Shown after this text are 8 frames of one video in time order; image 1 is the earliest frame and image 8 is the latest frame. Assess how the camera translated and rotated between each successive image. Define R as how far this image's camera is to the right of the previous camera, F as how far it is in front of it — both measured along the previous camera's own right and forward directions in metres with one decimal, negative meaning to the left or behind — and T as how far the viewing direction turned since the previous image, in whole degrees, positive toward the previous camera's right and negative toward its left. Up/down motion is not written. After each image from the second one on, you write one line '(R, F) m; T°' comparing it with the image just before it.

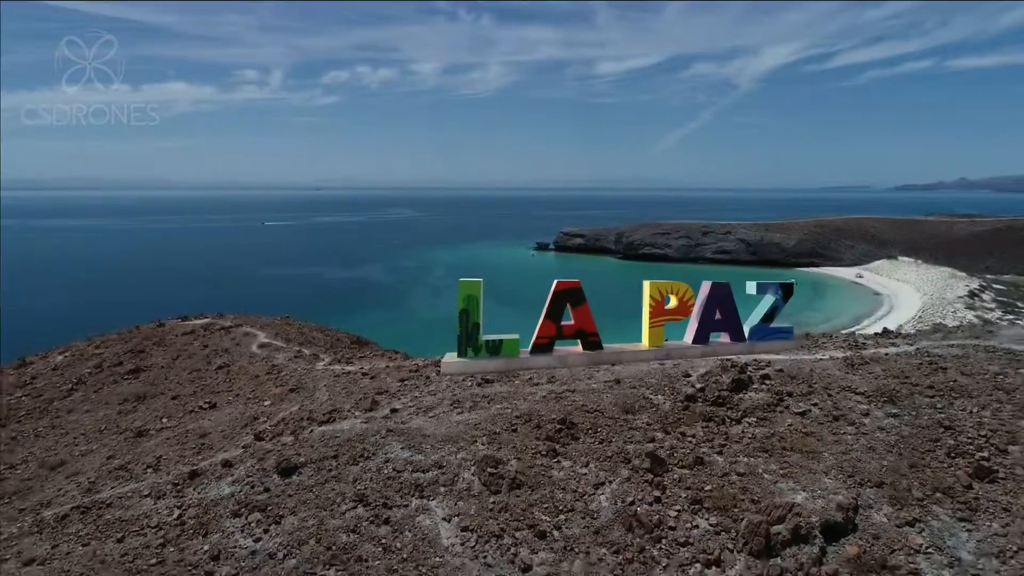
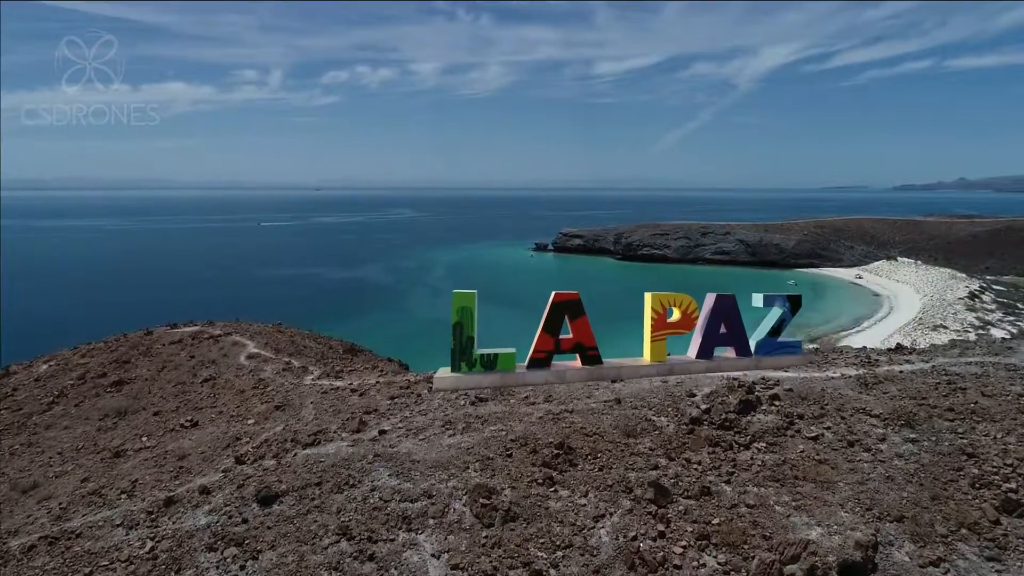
(0.0, +0.4) m; 0°
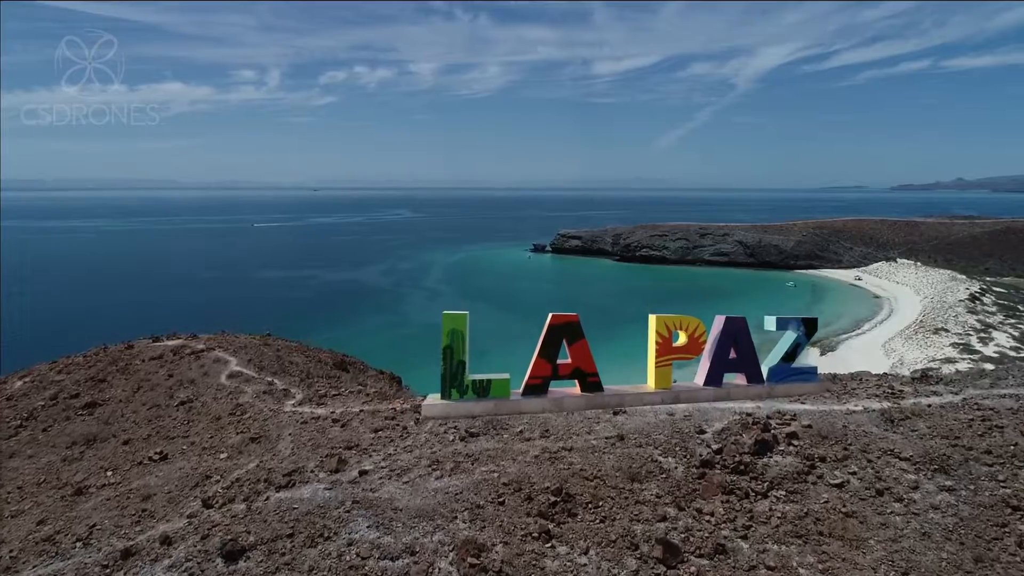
(+0.1, +0.6) m; 0°
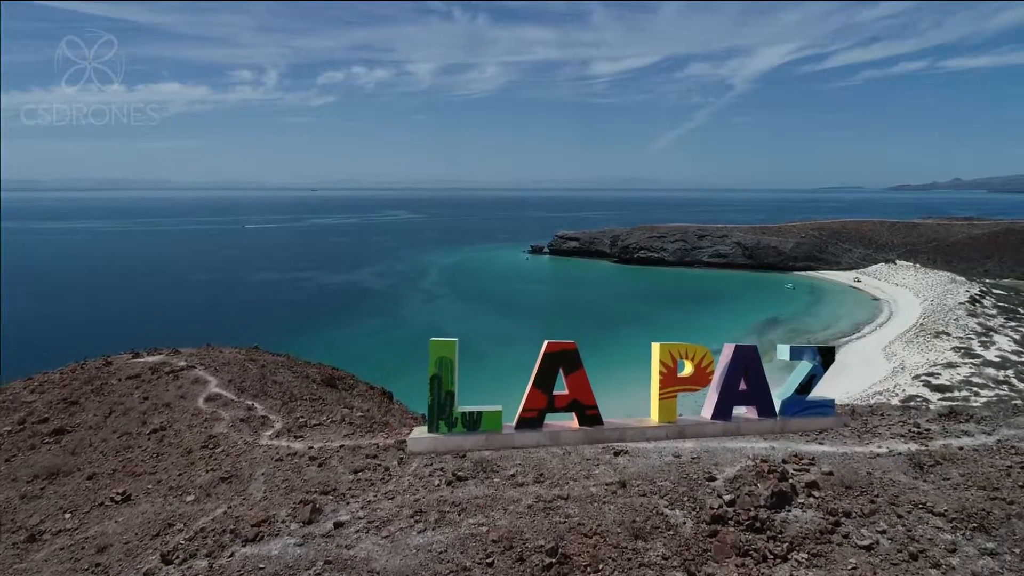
(+0.1, +0.6) m; 0°
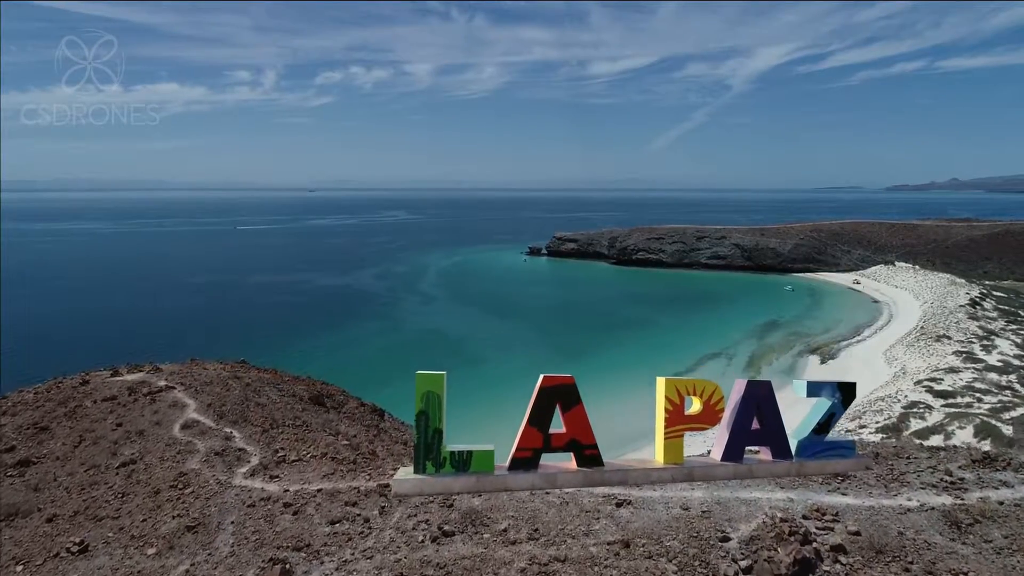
(+0.1, +0.6) m; 0°
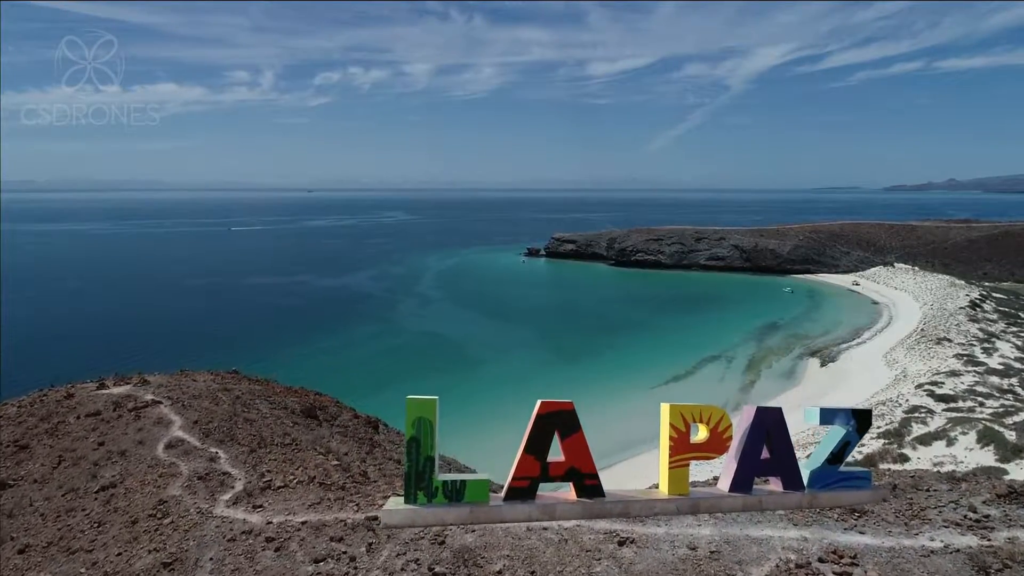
(0.0, +0.4) m; 0°
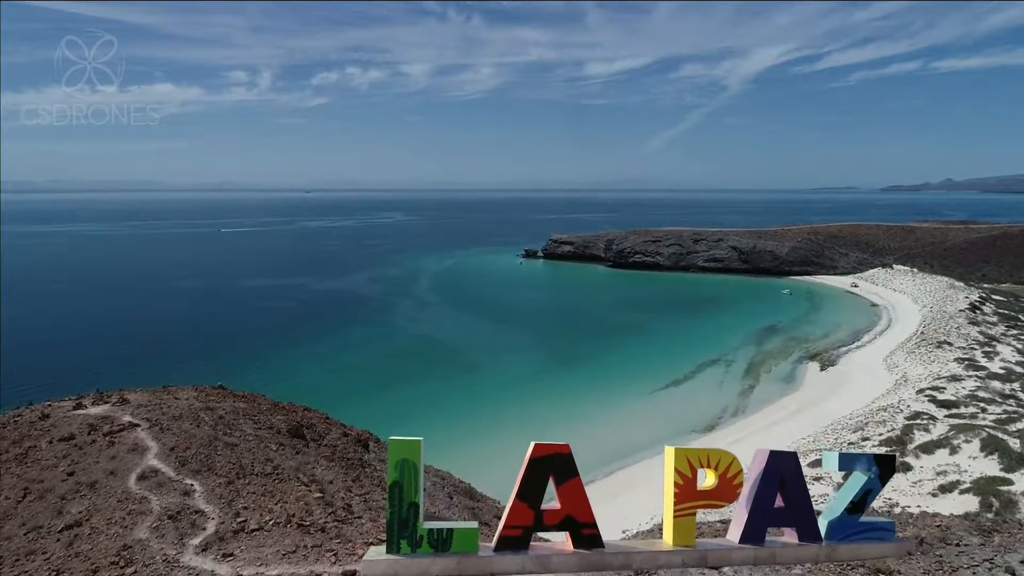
(+0.1, +0.5) m; 0°
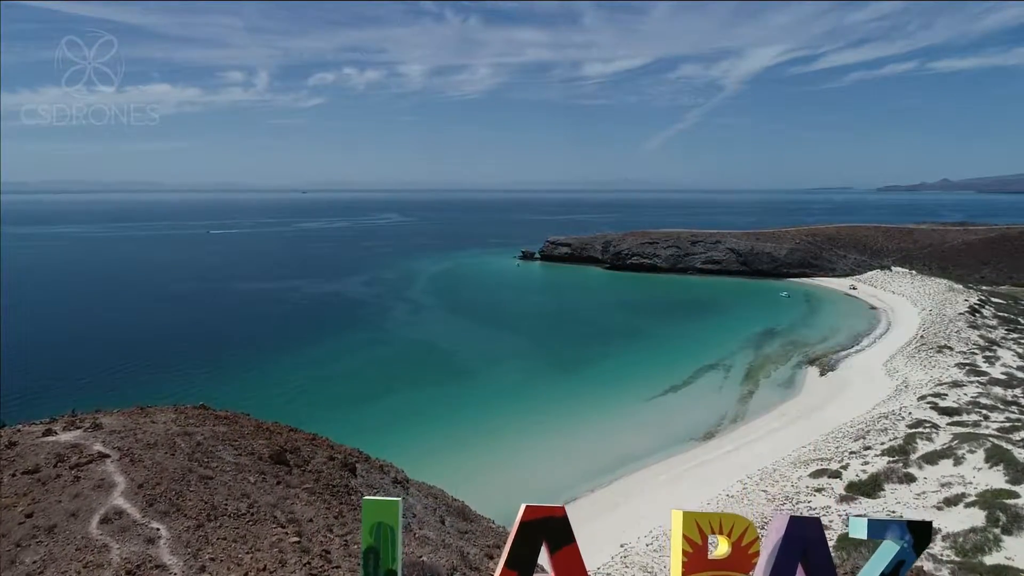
(+0.1, +0.6) m; 0°
